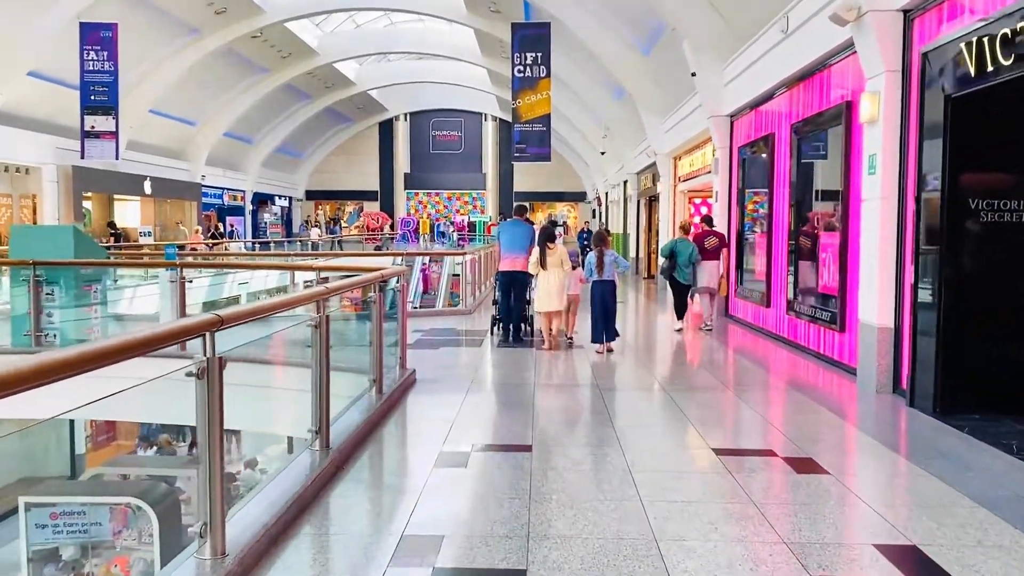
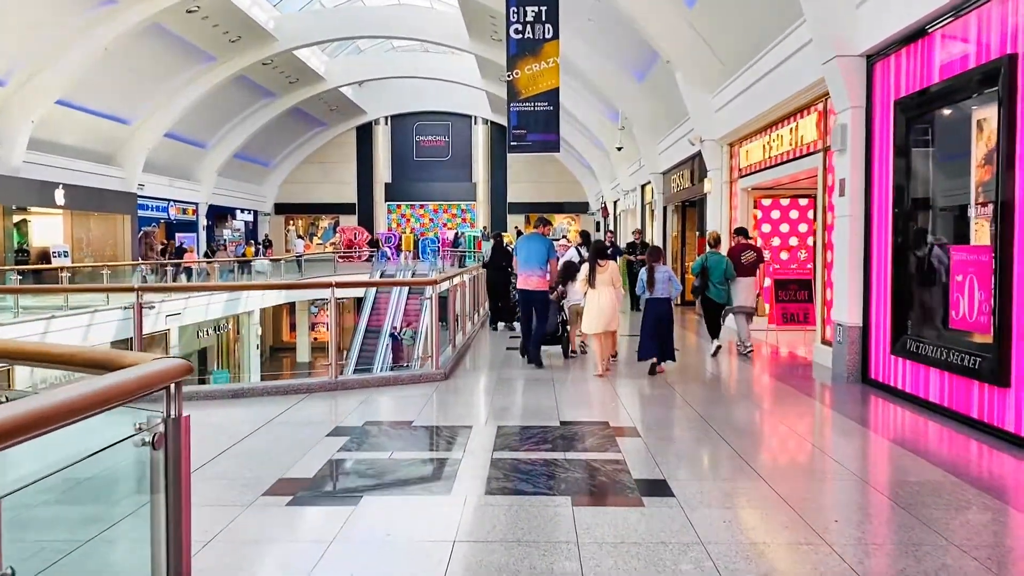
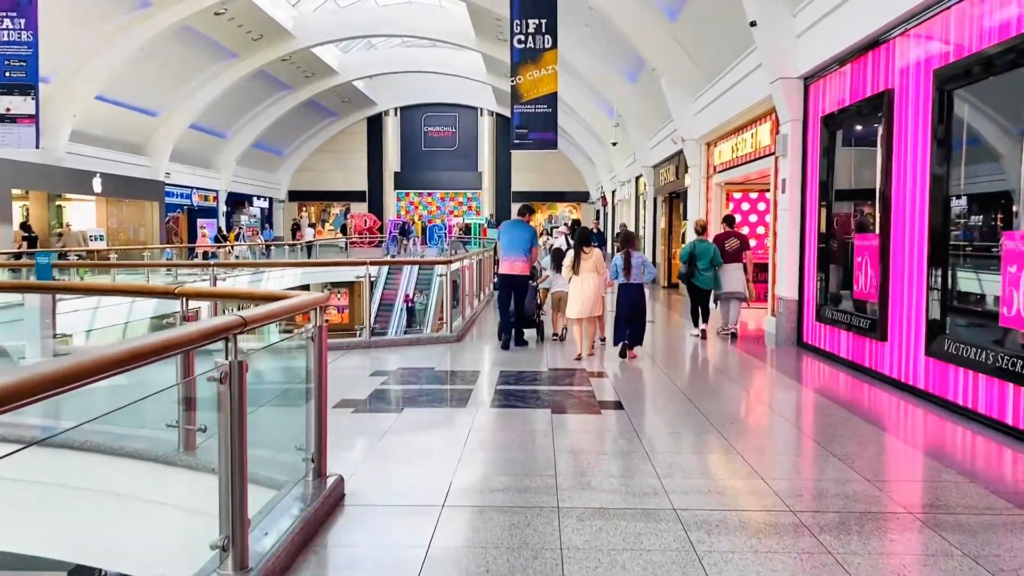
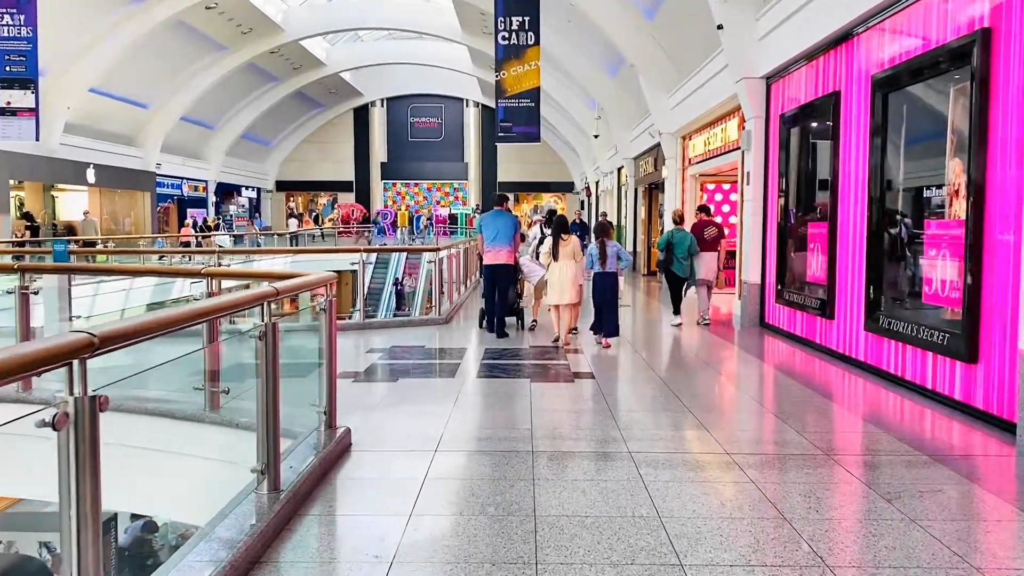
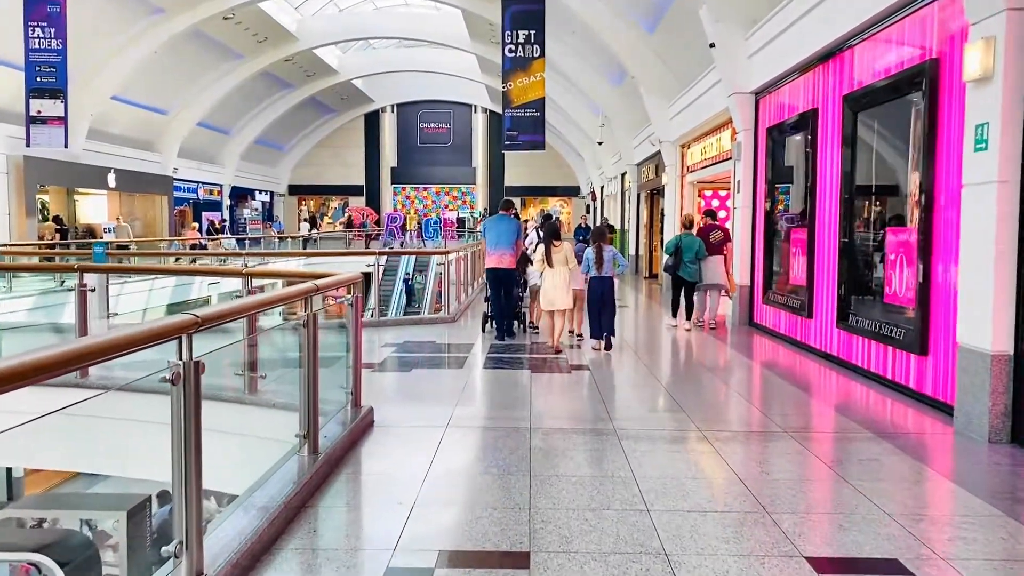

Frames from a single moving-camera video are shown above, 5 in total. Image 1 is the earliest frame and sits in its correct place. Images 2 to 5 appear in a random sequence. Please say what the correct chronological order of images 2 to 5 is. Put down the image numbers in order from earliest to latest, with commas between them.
5, 4, 3, 2
